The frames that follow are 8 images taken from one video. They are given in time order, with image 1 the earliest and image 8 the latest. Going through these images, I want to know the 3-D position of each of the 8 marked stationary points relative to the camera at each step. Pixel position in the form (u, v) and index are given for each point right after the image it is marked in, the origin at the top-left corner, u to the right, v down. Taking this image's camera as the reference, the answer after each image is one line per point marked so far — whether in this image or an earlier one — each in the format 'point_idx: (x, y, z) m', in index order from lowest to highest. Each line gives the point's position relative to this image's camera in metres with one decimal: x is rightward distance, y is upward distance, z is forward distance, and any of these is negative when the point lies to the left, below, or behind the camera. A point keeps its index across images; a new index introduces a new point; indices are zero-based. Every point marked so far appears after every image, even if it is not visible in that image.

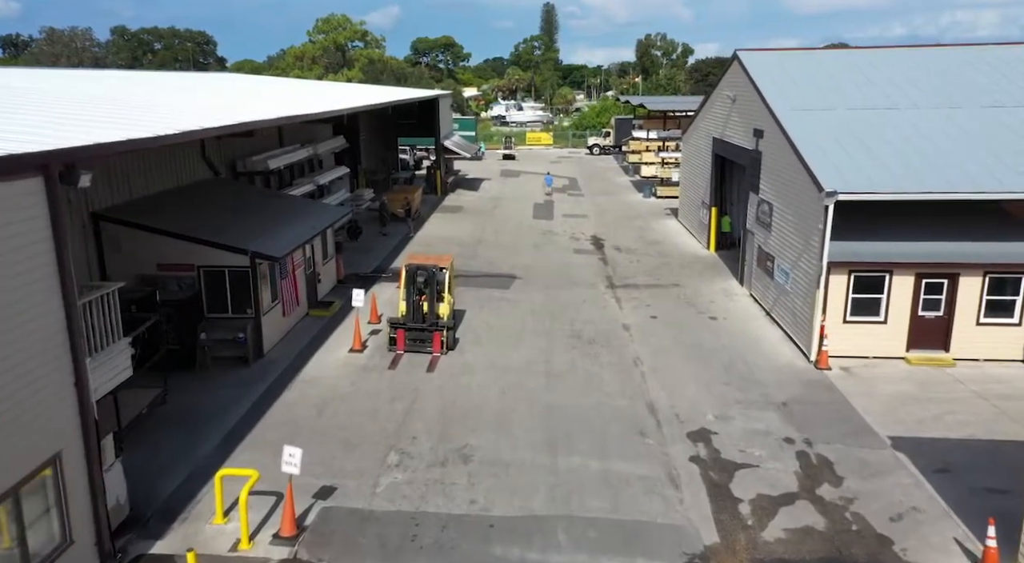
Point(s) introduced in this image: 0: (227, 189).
0: (-7.2, +2.4, +19.0) m
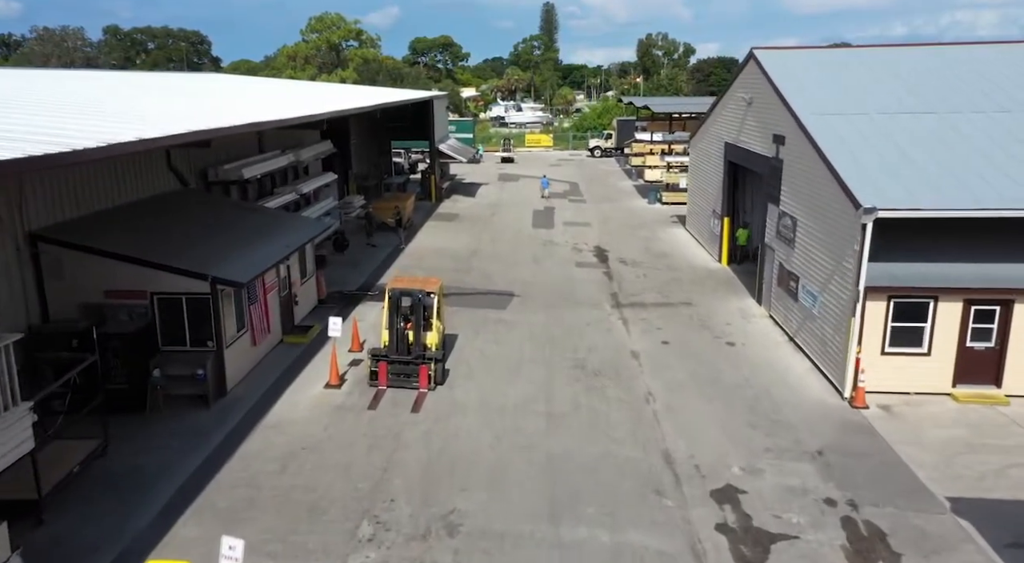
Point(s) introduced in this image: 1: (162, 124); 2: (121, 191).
0: (-7.3, +1.9, +17.3) m
1: (-6.4, +3.0, +13.9) m
2: (-8.0, +1.9, +15.2) m
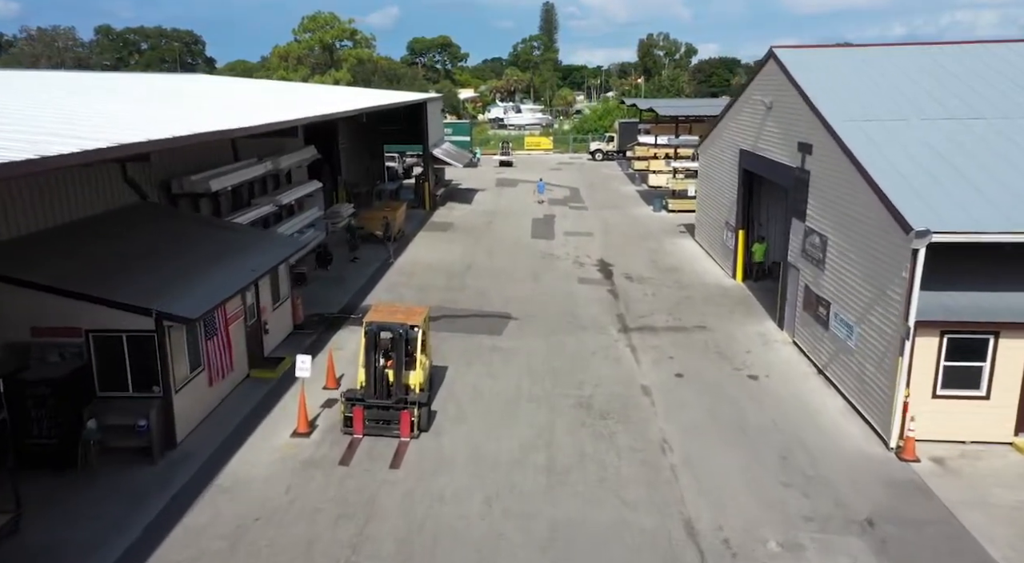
0: (-7.4, +1.4, +15.5) m
1: (-6.5, +2.5, +12.1) m
2: (-8.1, +1.4, +13.4) m
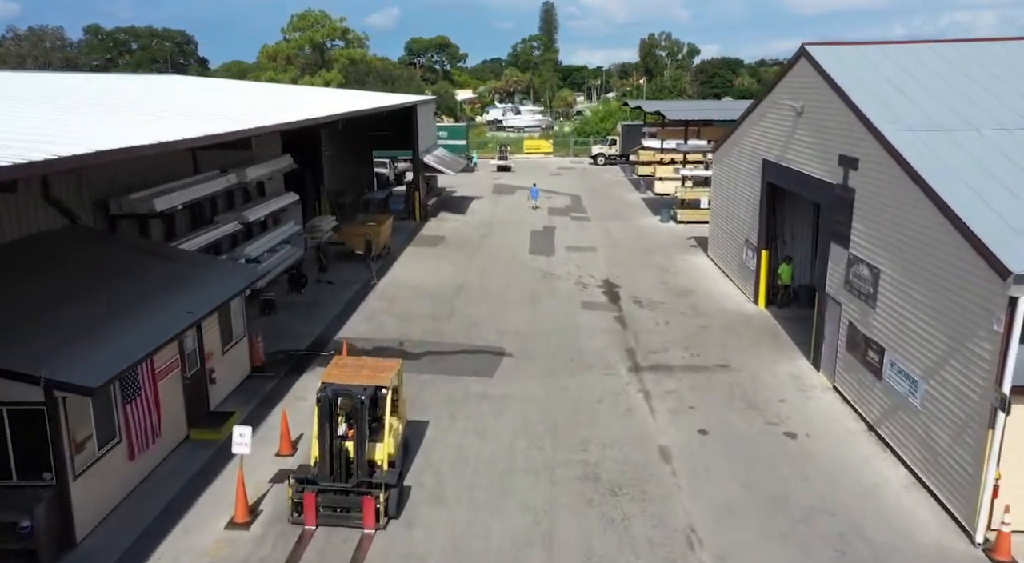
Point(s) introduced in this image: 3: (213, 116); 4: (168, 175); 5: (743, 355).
0: (-7.5, +0.7, +13.2) m
1: (-6.6, +1.8, +9.7) m
2: (-8.2, +0.7, +11.1) m
3: (-7.6, +4.2, +18.8) m
4: (-7.8, +2.4, +16.9) m
5: (+5.0, -1.6, +16.2) m
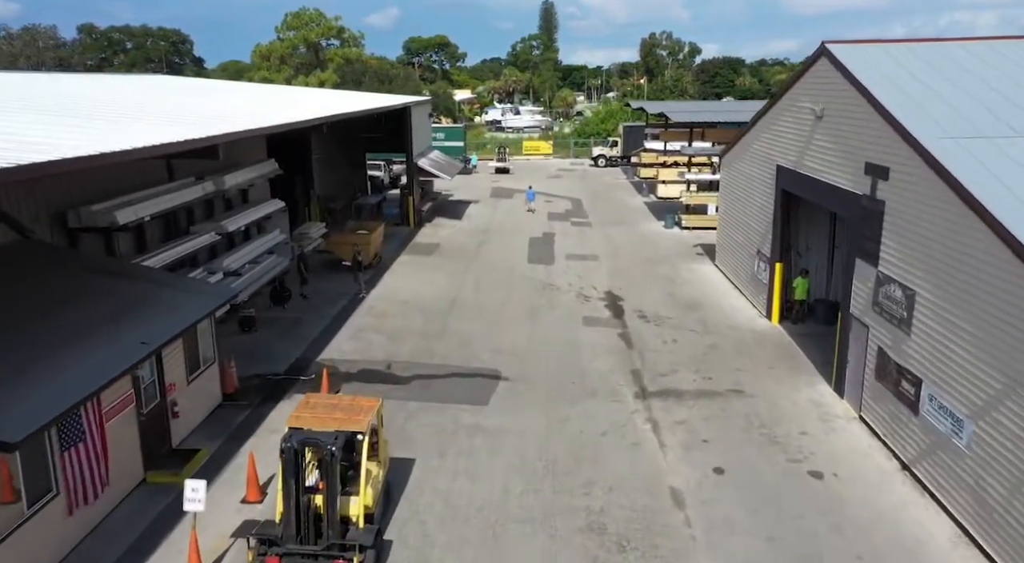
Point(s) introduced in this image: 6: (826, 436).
0: (-7.6, +0.4, +11.9) m
1: (-6.7, +1.5, +8.5) m
2: (-8.3, +0.3, +9.9) m
3: (-7.7, +3.9, +17.6) m
4: (-7.9, +2.1, +15.7) m
5: (+5.0, -1.9, +15.0) m
6: (+5.2, -2.6, +12.4) m
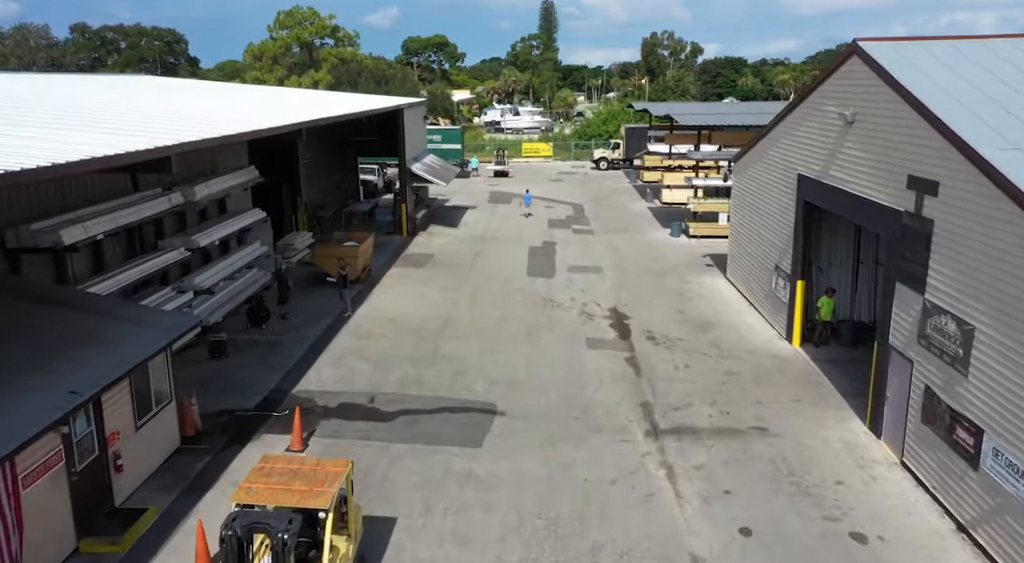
0: (-7.7, -0.1, +10.4) m
1: (-6.7, +1.0, +7.0) m
2: (-8.4, -0.1, +8.4) m
3: (-7.7, +3.4, +16.1) m
4: (-8.0, +1.6, +14.2) m
5: (+4.9, -2.4, +13.5) m
6: (+5.2, -3.0, +10.9) m
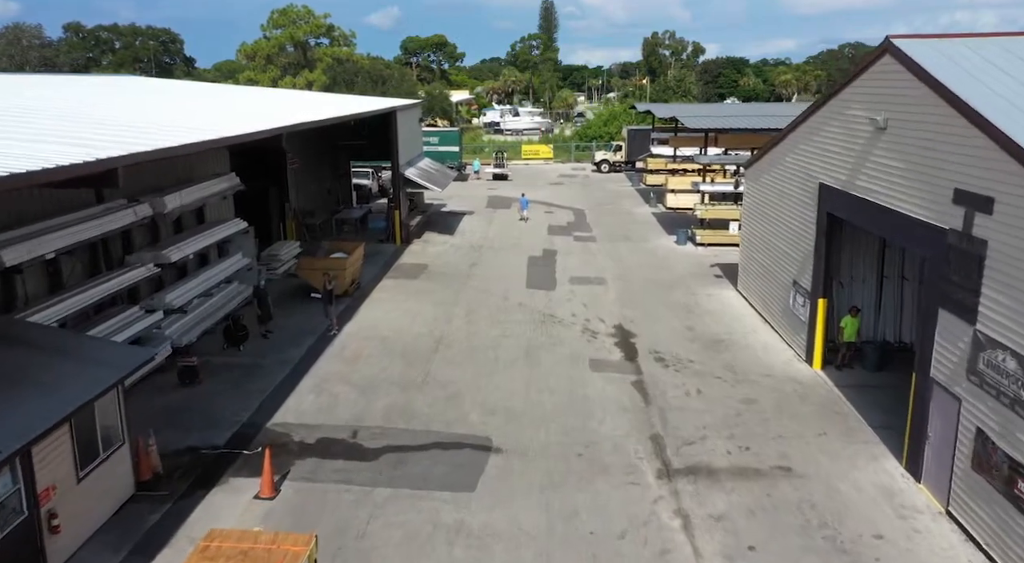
0: (-7.7, -0.4, +9.1) m
1: (-6.8, +0.7, +5.7) m
2: (-8.4, -0.5, +7.1) m
3: (-7.8, +3.1, +14.8) m
4: (-8.0, +1.3, +12.9) m
5: (+4.9, -2.7, +12.2) m
6: (+5.1, -3.4, +9.6) m
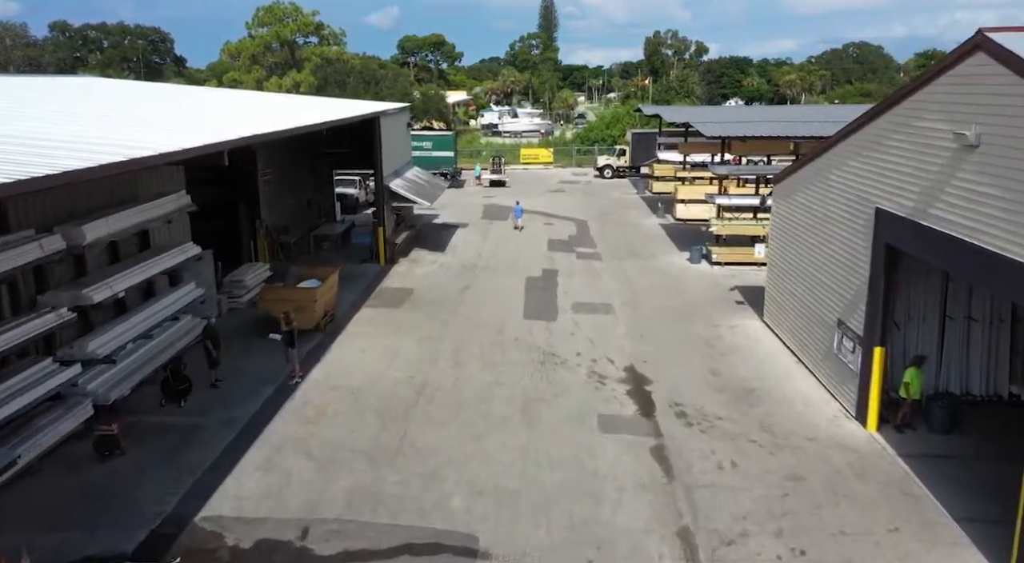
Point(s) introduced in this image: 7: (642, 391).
0: (-7.8, -1.2, +6.5) m
1: (-6.9, -0.1, +3.1) m
2: (-8.5, -1.2, +4.5) m
3: (-7.9, +2.3, +12.2) m
4: (-8.1, +0.5, +10.3) m
5: (+4.7, -3.5, +9.6) m
6: (+5.0, -4.1, +7.0) m
7: (+2.6, -2.2, +14.8) m
